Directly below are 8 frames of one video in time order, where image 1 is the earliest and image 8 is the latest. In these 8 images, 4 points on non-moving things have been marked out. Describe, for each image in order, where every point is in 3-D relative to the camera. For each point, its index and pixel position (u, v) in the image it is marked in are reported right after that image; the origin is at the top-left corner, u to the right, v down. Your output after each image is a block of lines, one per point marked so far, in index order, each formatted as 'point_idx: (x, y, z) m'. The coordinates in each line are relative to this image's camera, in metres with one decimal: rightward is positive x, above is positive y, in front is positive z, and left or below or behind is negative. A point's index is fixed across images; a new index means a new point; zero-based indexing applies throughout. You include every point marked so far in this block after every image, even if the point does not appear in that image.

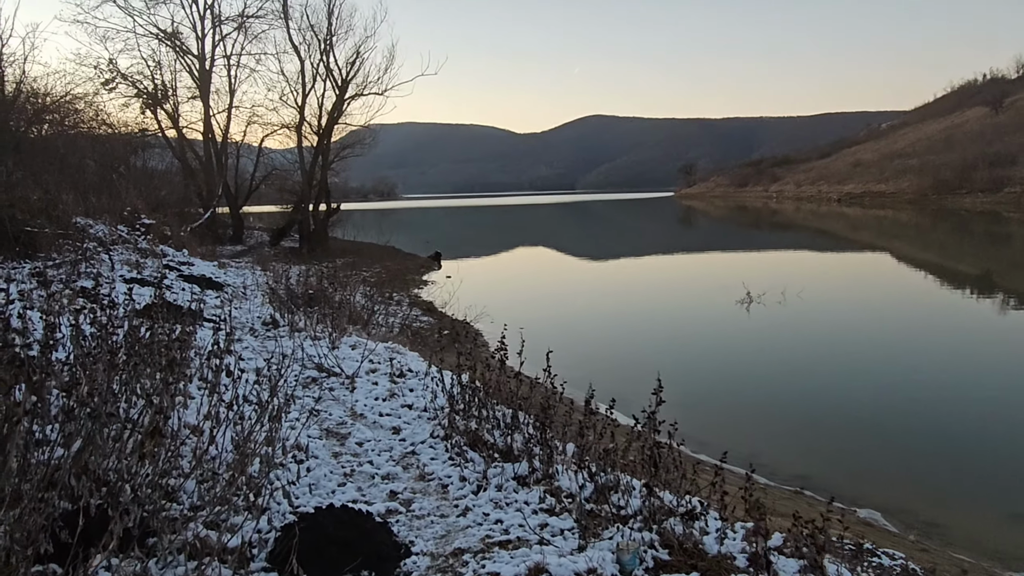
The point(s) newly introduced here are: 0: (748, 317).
0: (+5.8, -0.7, +18.0) m
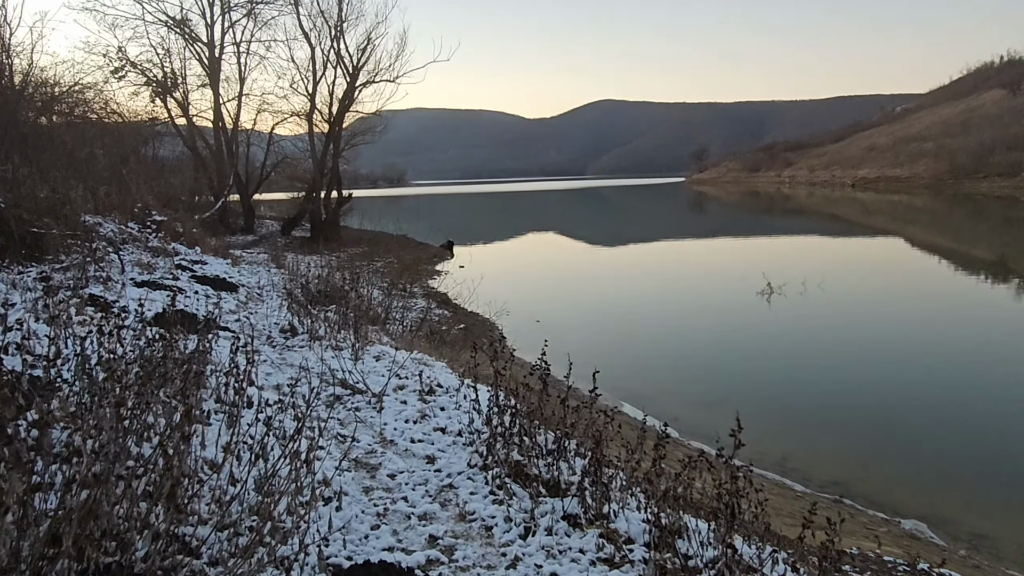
0: (+6.2, -0.5, +17.6) m
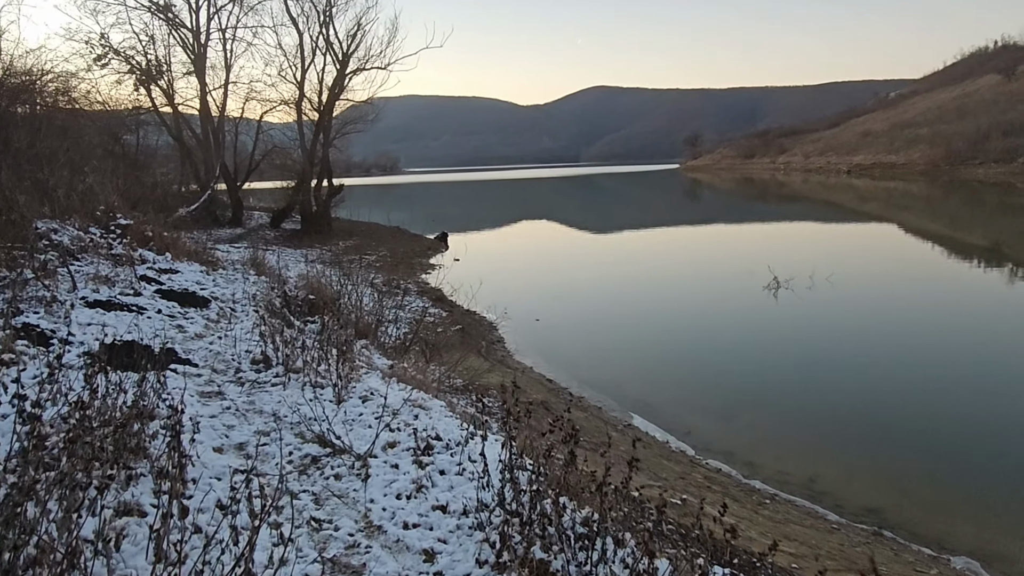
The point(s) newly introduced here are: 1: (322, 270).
0: (+6.1, -0.4, +16.9) m
1: (-3.7, +0.4, +14.2) m
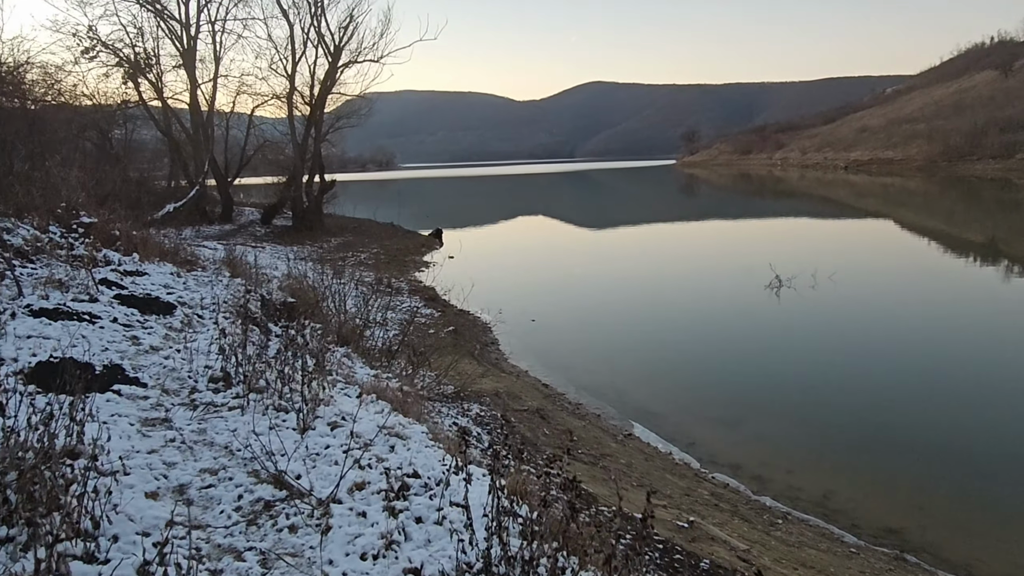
0: (+6.0, -0.4, +16.5) m
1: (-3.8, +0.4, +13.7) m
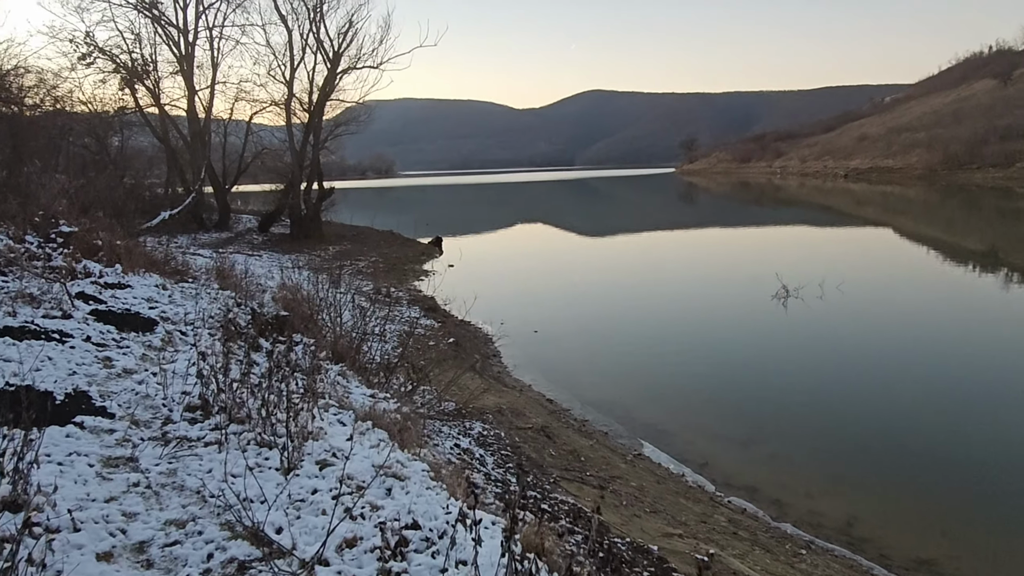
0: (+6.0, -0.6, +16.1) m
1: (-3.8, +0.2, +13.3) m
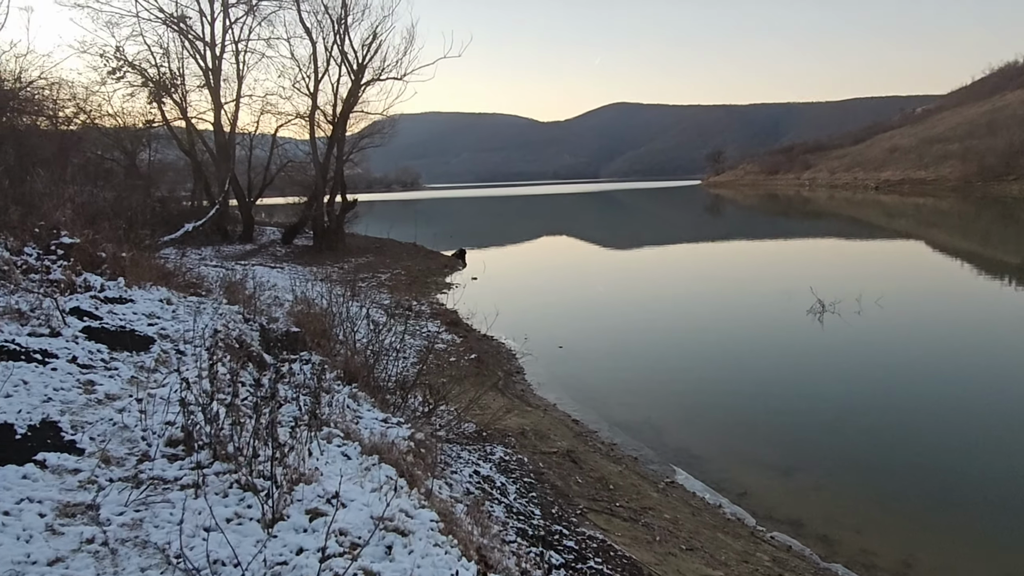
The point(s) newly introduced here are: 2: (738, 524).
0: (+6.5, -0.9, +15.4) m
1: (-3.3, -0.1, +12.9) m
2: (+2.1, -2.2, +6.9) m
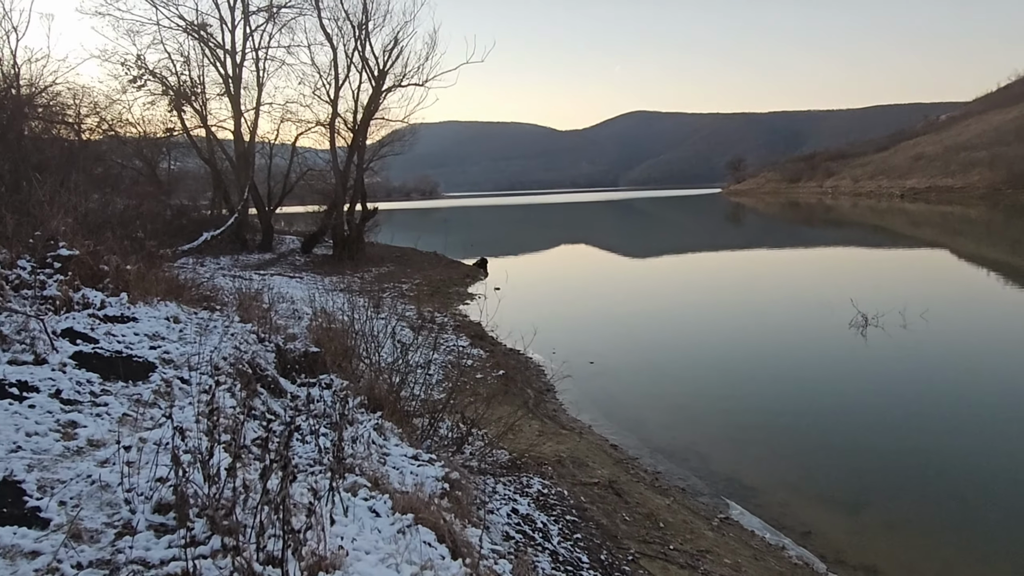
0: (+7.1, -1.2, +14.5) m
1: (-2.8, -0.3, +12.3) m
2: (+2.5, -2.4, +6.1) m
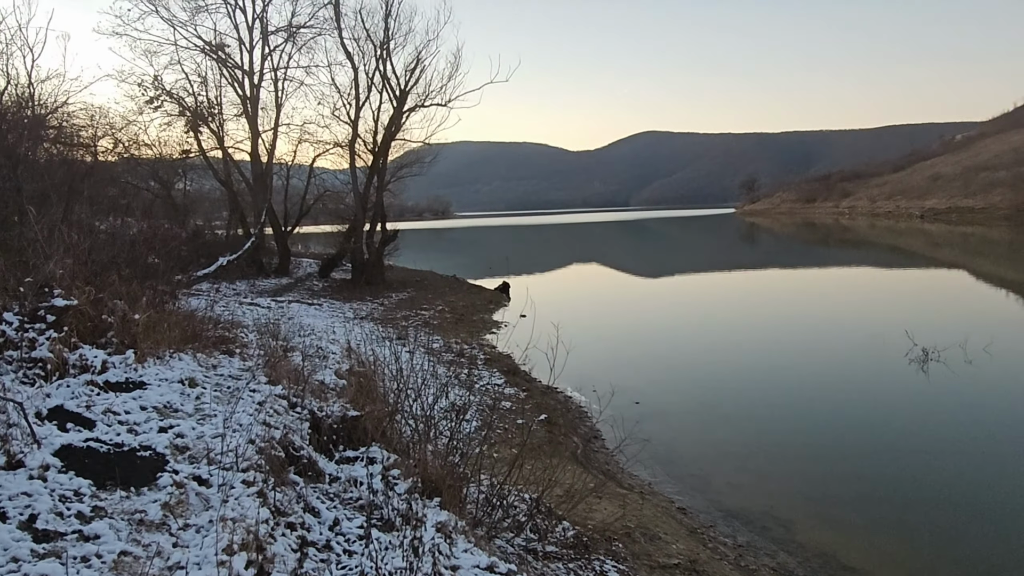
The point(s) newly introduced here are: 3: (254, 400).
0: (+7.8, -1.8, +13.4) m
1: (-2.2, -0.8, +11.4) m
2: (+3.0, -2.8, +5.0) m
3: (-1.9, -0.8, +5.3) m
